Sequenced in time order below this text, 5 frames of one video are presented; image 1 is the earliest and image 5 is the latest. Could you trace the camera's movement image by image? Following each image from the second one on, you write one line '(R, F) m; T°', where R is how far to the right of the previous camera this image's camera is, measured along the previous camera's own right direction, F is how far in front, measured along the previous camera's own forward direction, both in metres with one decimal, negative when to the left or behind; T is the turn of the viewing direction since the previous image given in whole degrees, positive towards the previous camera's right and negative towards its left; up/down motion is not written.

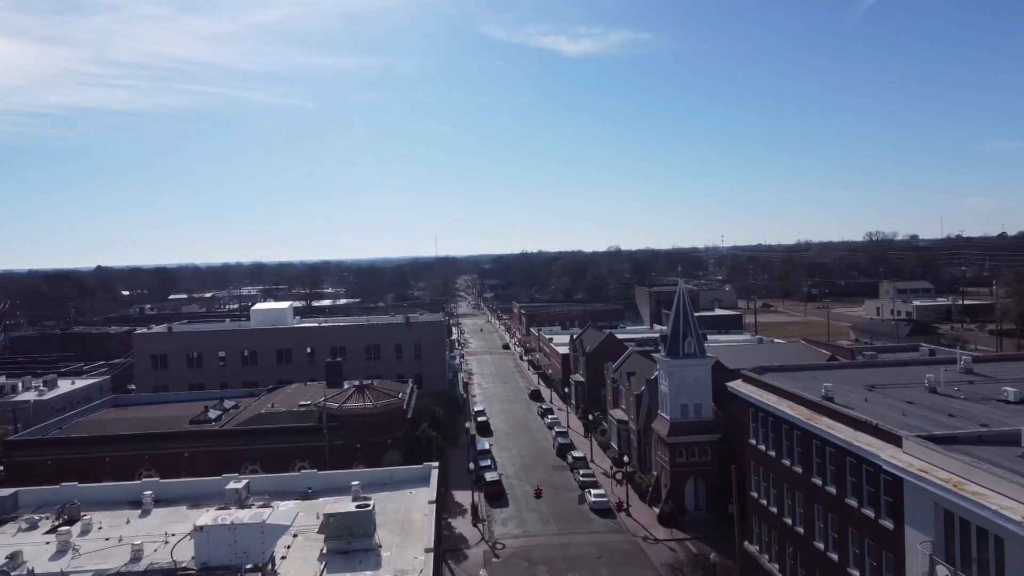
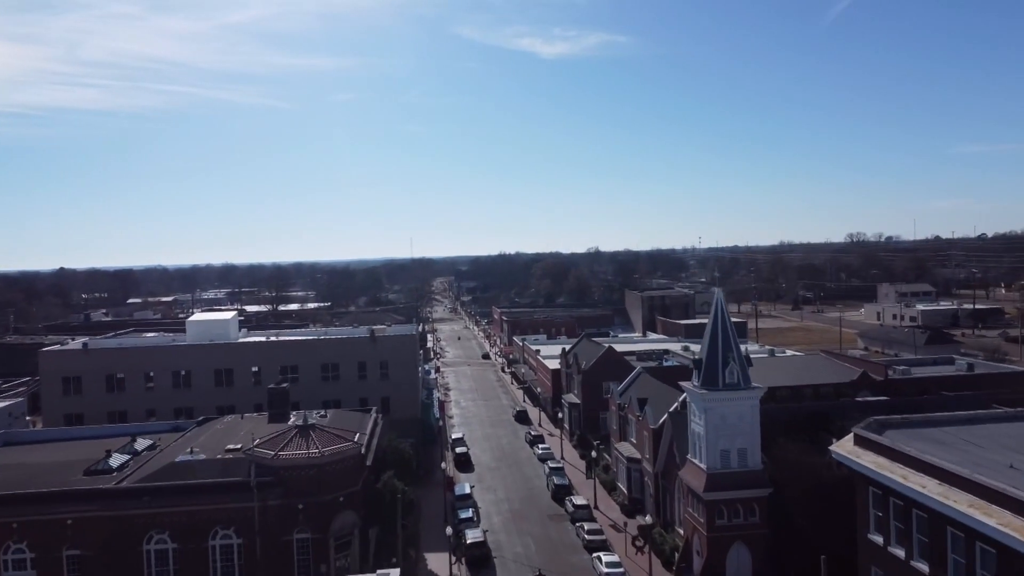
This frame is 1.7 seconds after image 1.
(-0.4, +7.2) m; +2°
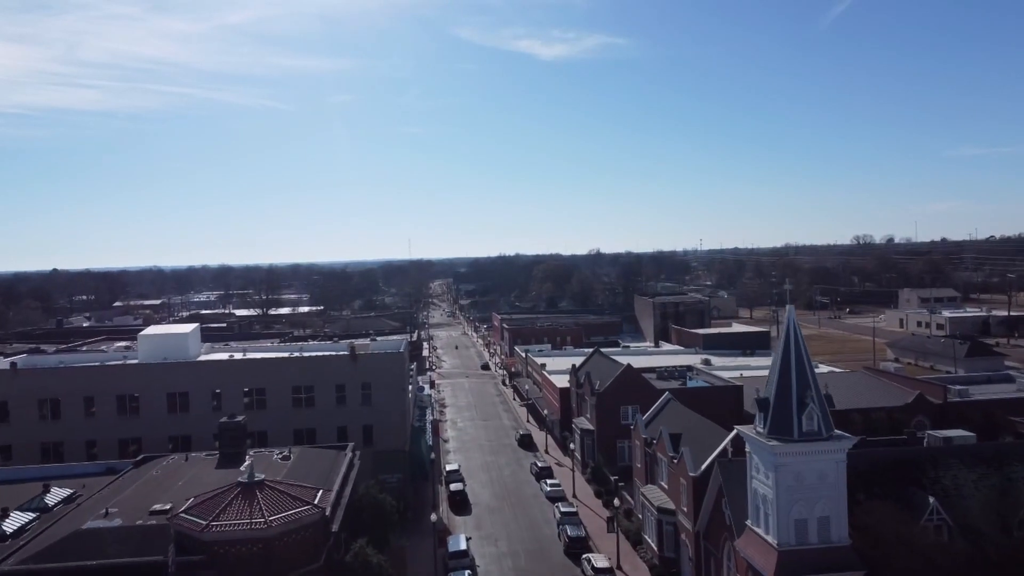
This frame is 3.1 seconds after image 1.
(-0.2, +5.8) m; 0°
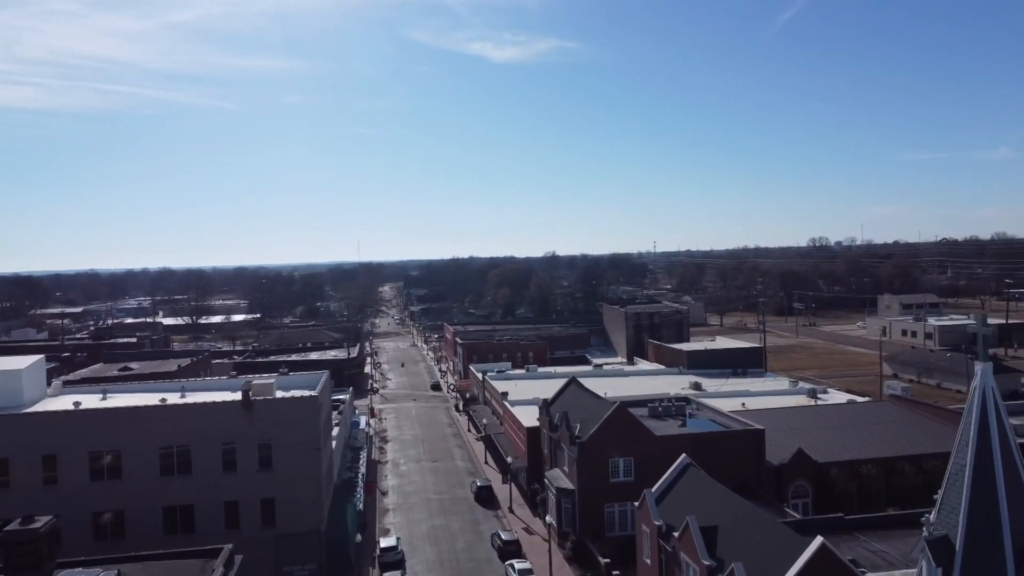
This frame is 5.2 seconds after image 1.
(-0.1, +9.0) m; +3°
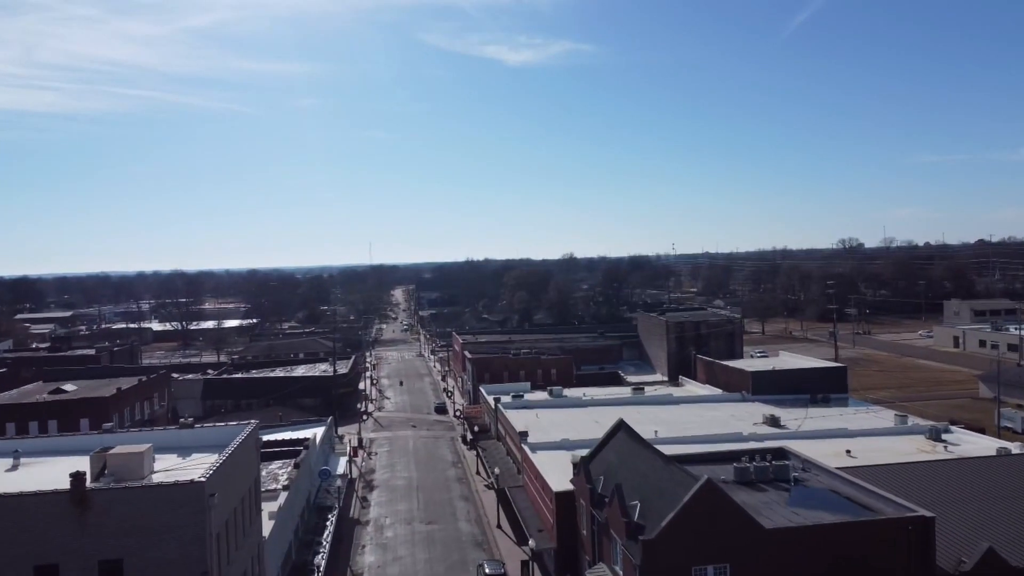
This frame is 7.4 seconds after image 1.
(-0.2, +10.5) m; -1°
